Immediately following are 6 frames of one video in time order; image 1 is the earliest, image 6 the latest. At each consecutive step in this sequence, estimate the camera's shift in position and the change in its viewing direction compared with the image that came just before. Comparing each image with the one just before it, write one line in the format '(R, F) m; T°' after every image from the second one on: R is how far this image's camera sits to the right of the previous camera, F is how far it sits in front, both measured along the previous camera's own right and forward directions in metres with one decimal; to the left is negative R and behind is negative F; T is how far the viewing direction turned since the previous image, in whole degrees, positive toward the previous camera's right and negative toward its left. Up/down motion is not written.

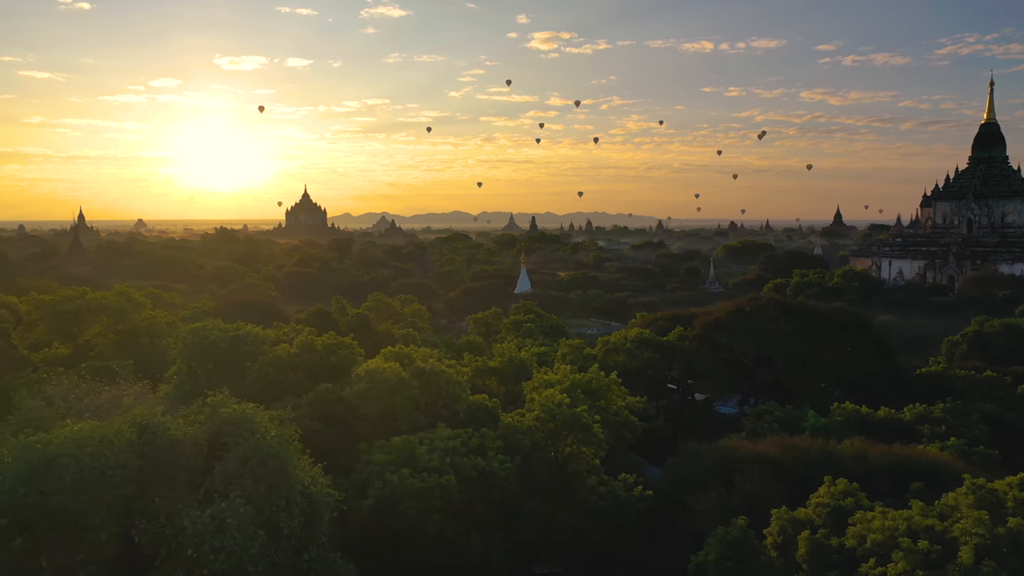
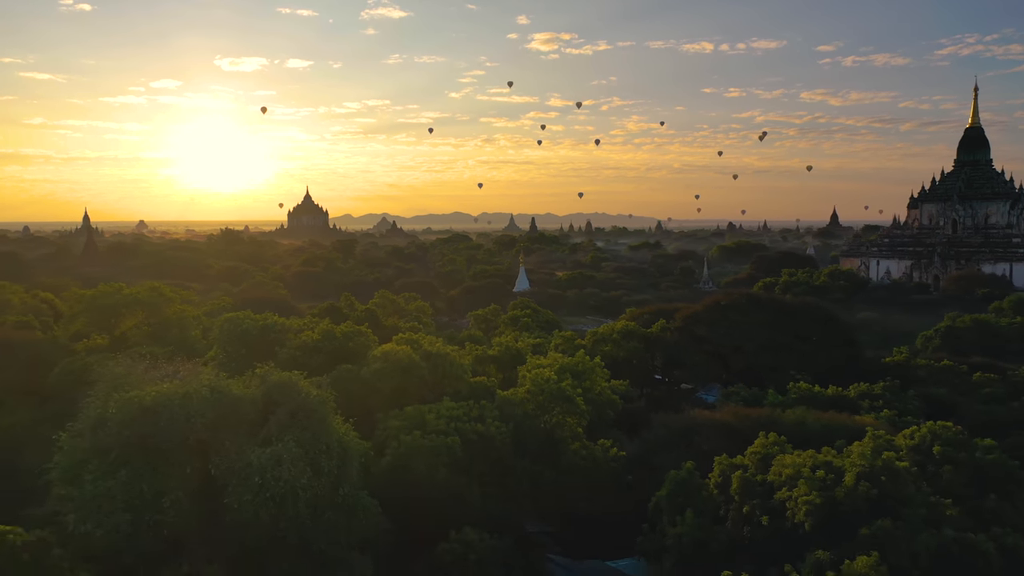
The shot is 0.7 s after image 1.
(+0.1, -2.0) m; 0°
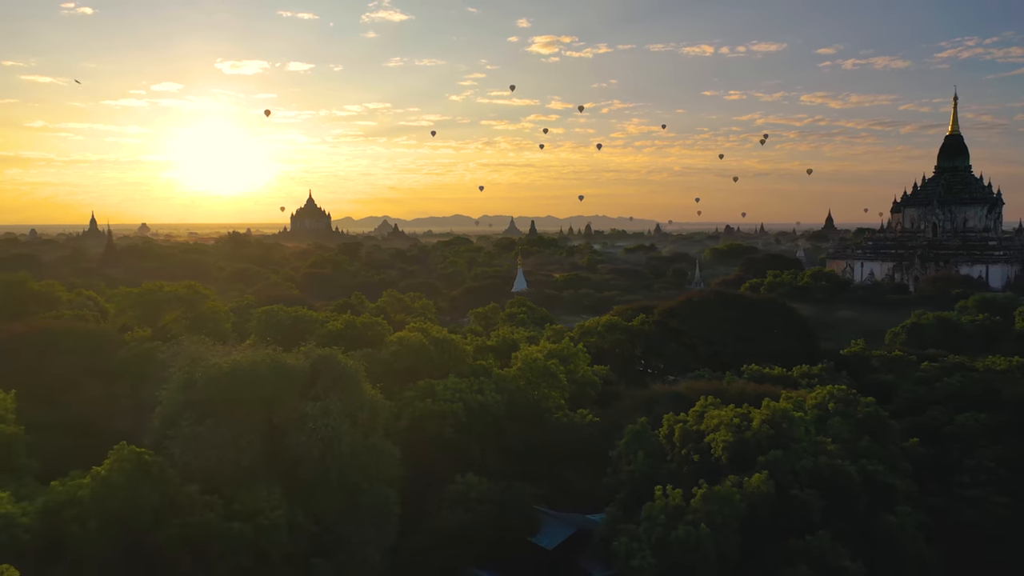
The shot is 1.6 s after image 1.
(+0.1, -2.9) m; 0°
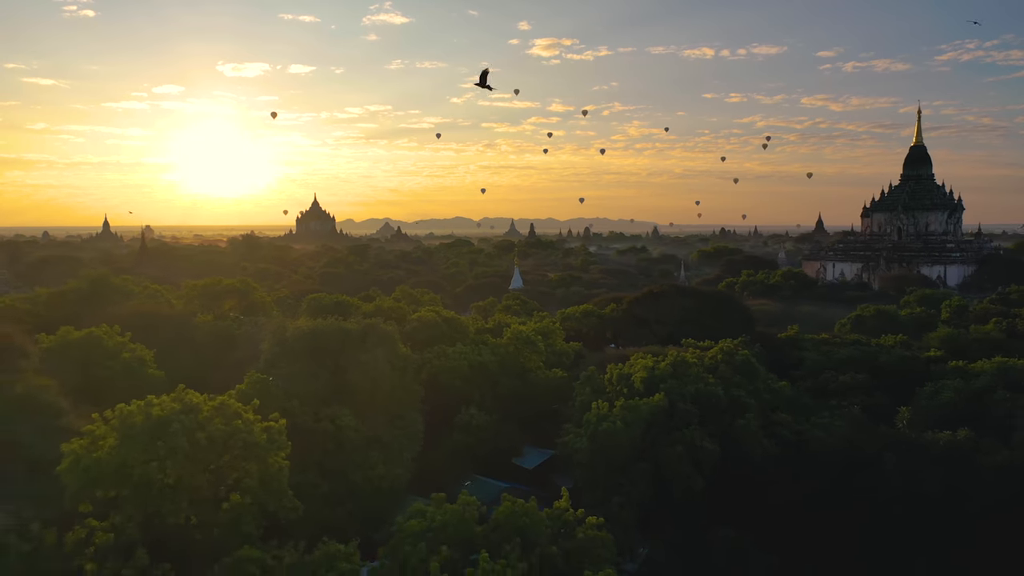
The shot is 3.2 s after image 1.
(+0.3, -5.8) m; 0°
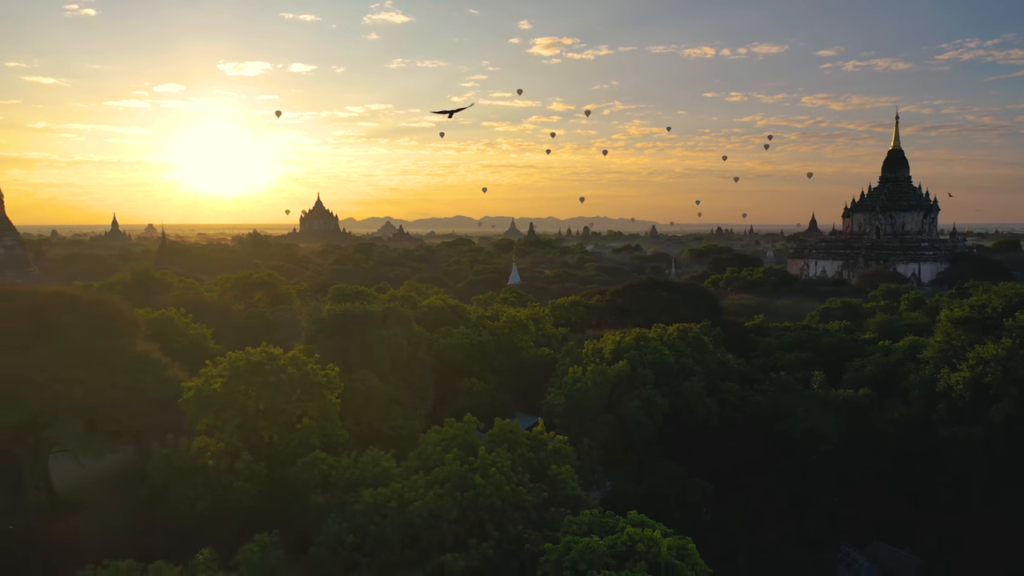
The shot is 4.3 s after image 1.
(+0.2, -4.1) m; 0°
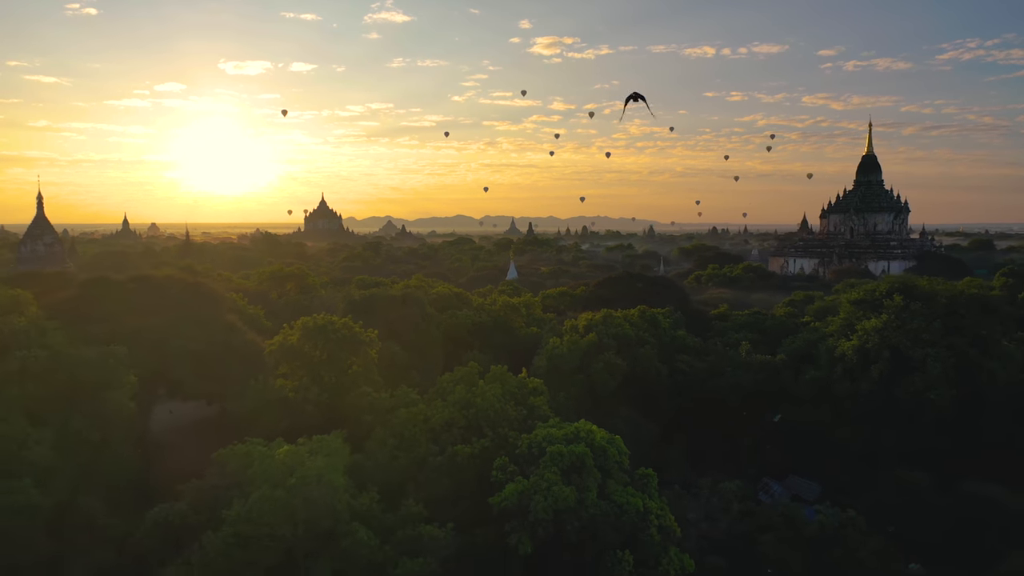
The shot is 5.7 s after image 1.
(+0.2, -5.6) m; 0°
